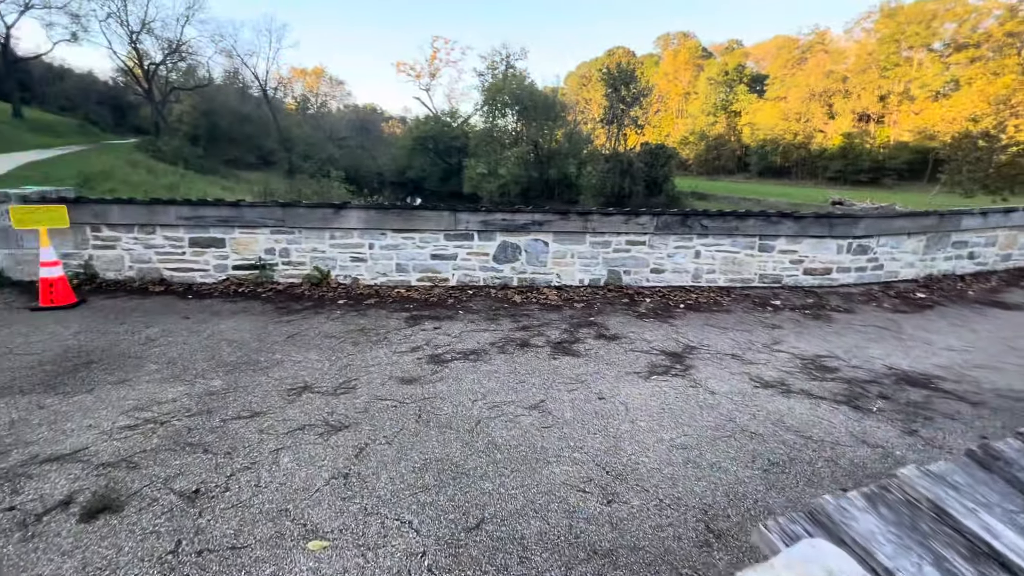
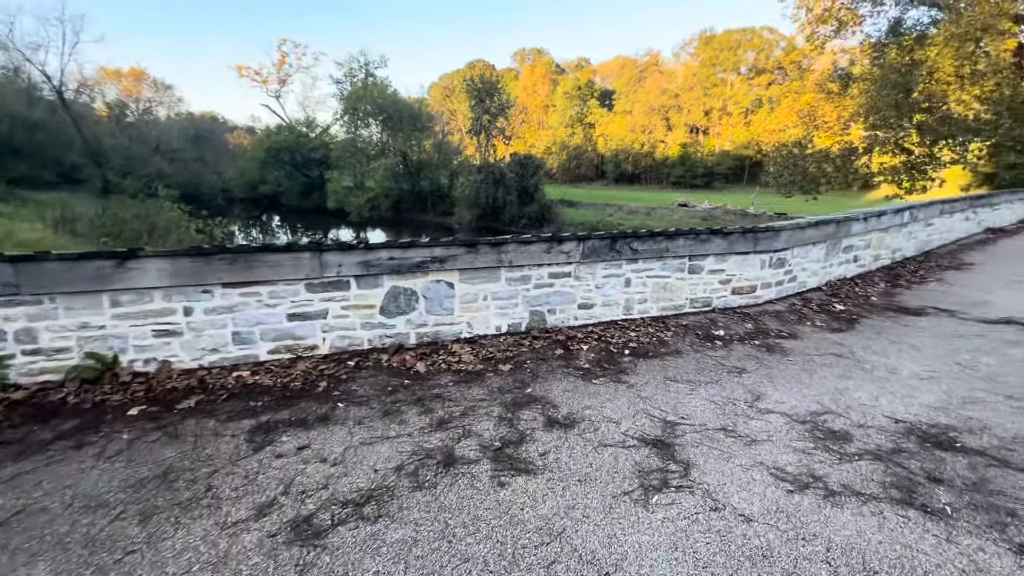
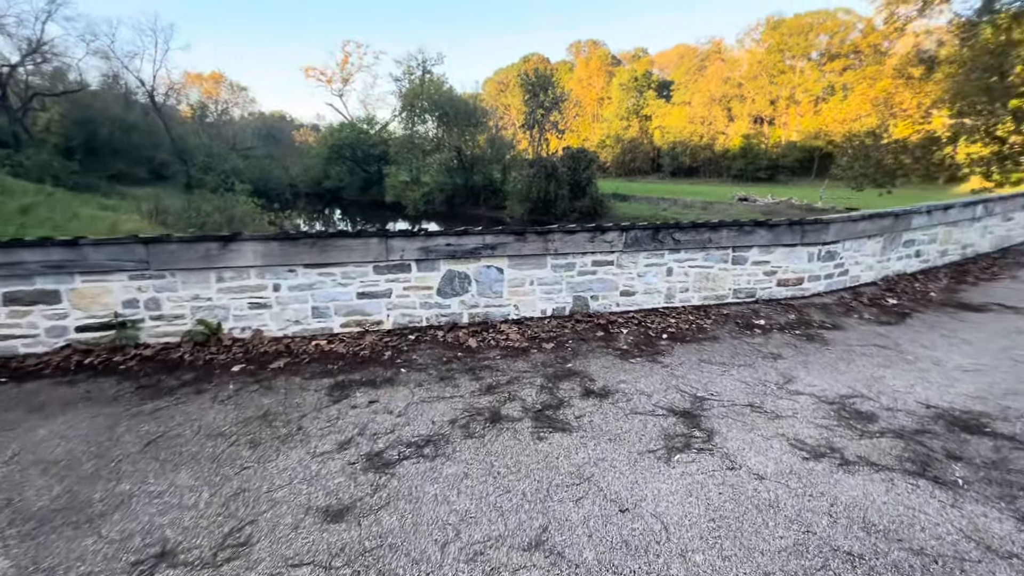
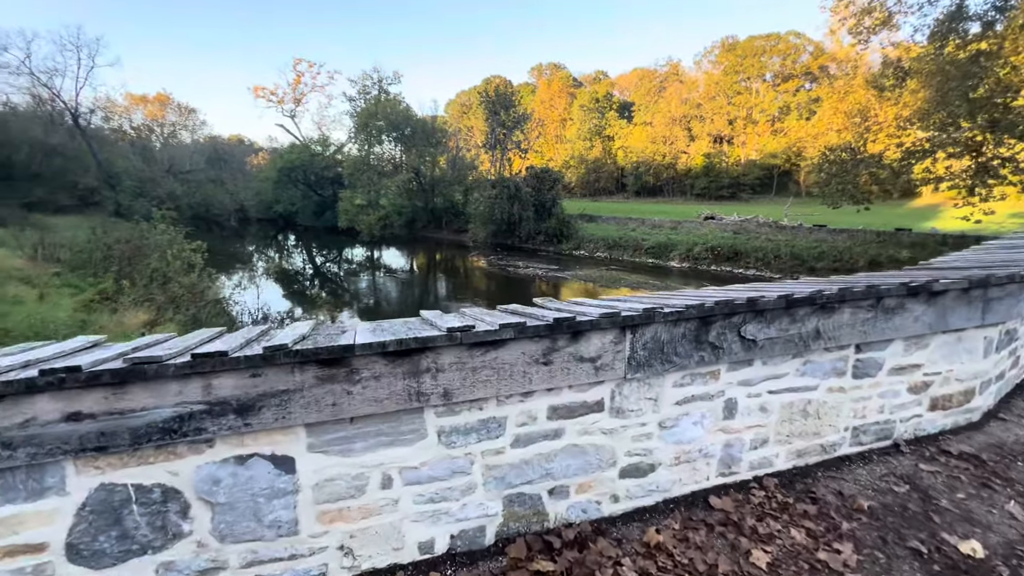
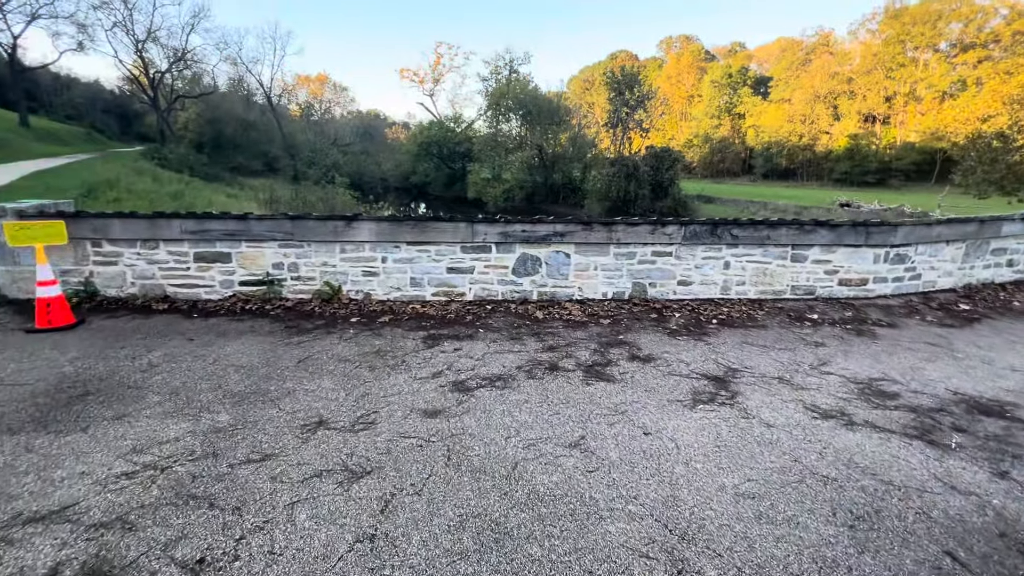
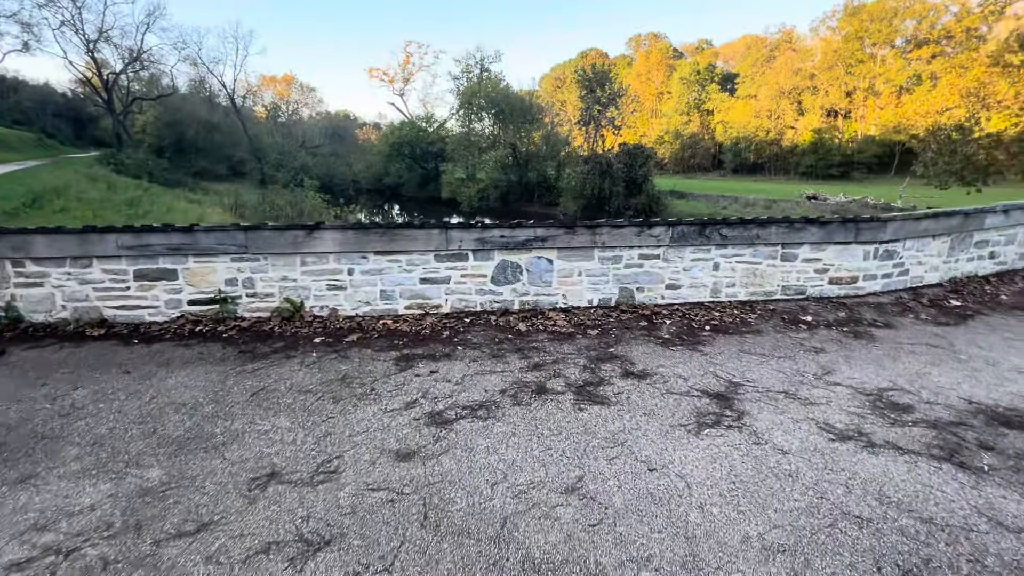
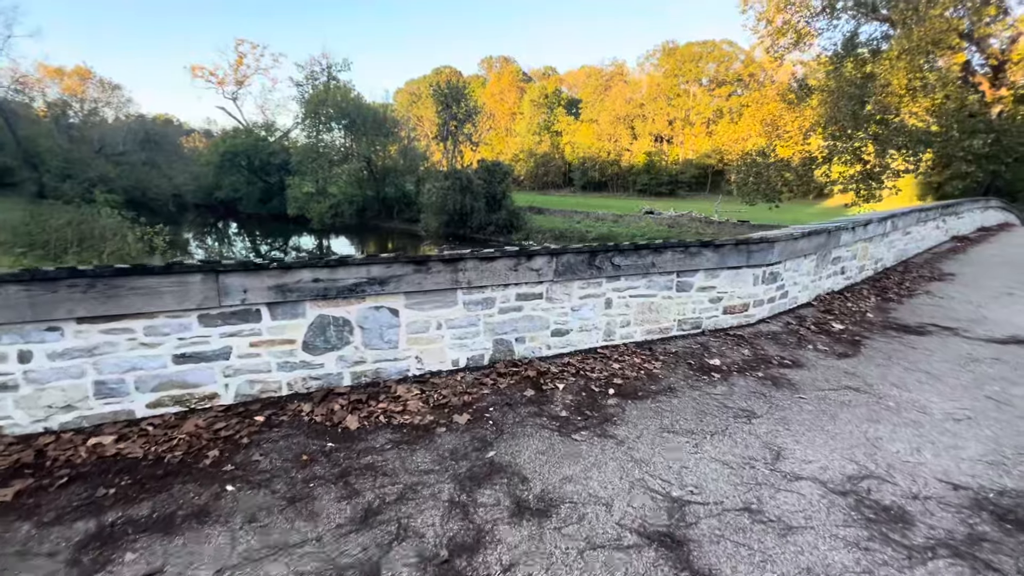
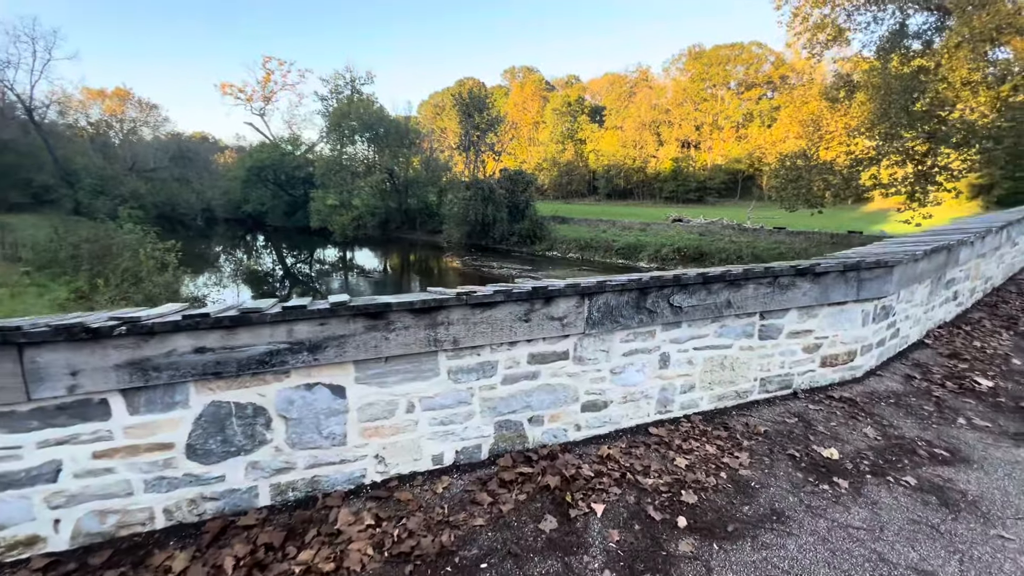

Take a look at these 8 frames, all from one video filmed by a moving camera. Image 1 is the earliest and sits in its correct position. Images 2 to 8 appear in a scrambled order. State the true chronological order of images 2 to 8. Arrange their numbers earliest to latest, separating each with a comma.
5, 6, 3, 2, 7, 8, 4
